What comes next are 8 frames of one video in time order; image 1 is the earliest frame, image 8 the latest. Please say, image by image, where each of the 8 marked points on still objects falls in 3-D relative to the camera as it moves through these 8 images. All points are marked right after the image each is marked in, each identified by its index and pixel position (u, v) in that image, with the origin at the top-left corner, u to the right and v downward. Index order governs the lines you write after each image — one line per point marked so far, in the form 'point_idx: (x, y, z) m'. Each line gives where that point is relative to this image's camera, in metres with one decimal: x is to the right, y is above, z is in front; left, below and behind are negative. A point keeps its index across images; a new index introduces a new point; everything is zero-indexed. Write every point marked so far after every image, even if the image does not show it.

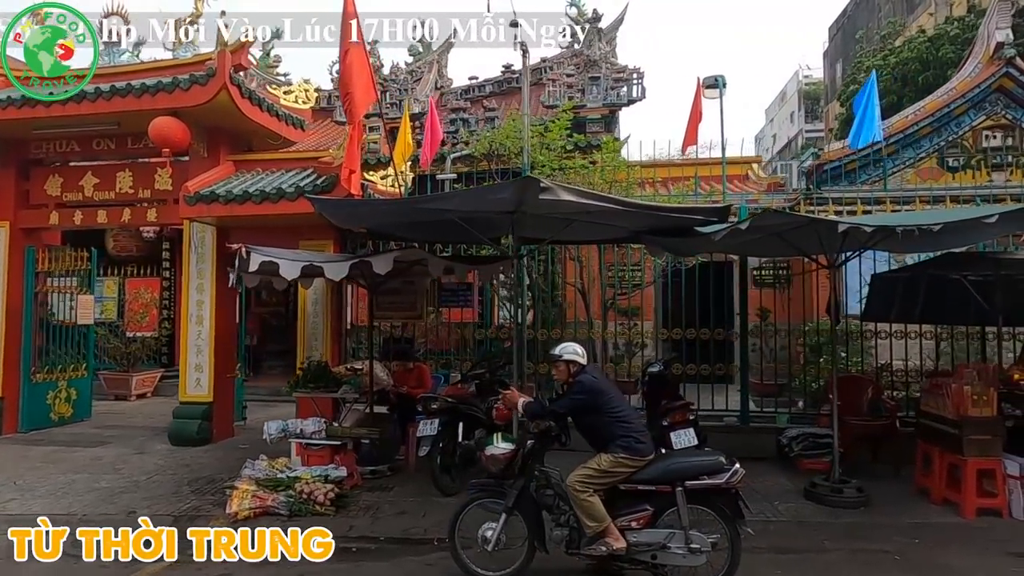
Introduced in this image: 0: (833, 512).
0: (+2.5, -1.8, +5.2) m
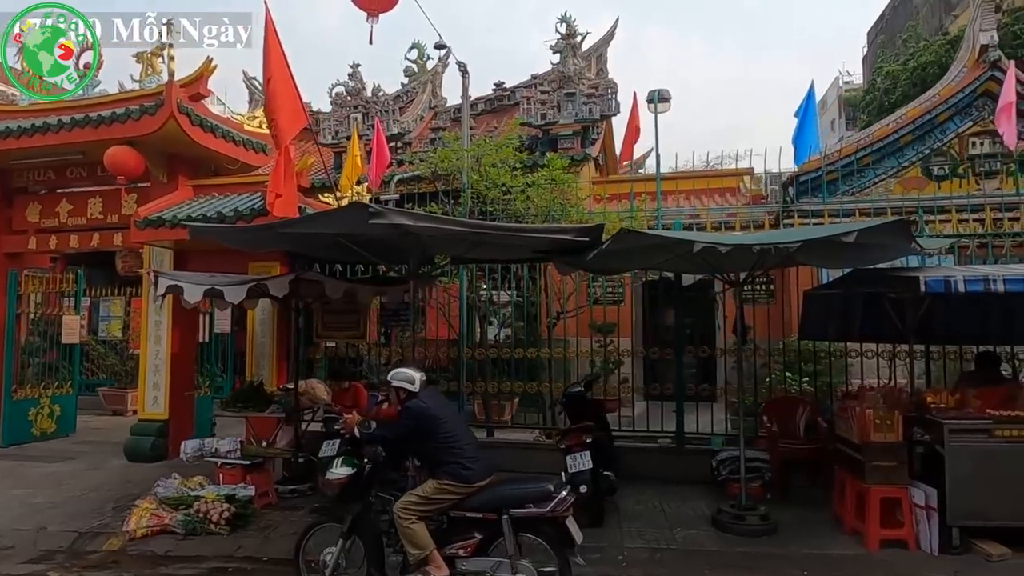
0: (+1.7, -1.9, +5.0) m
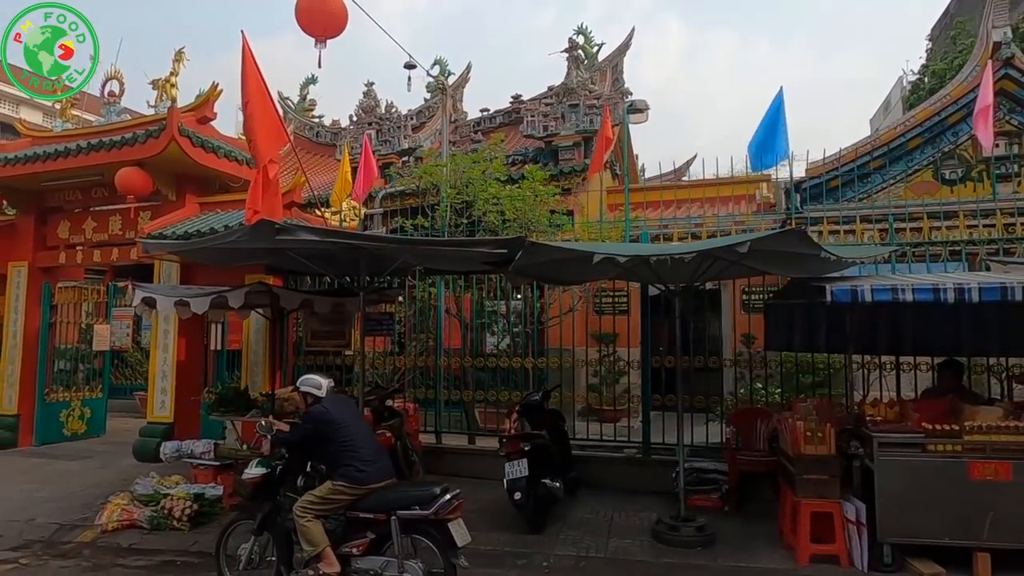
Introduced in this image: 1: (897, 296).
0: (+1.1, -2.0, +4.9) m
1: (+2.3, 0.0, +4.0) m
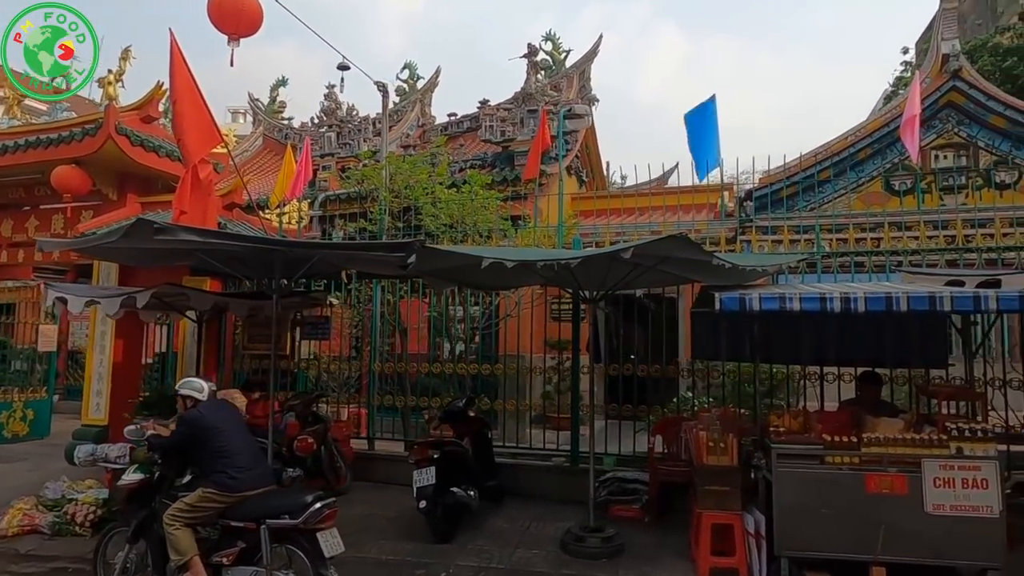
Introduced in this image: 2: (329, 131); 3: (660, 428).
0: (+0.4, -2.0, +4.9) m
1: (+1.6, -0.1, +3.9) m
2: (-3.6, +3.1, +12.8) m
3: (+1.4, -1.3, +6.1) m
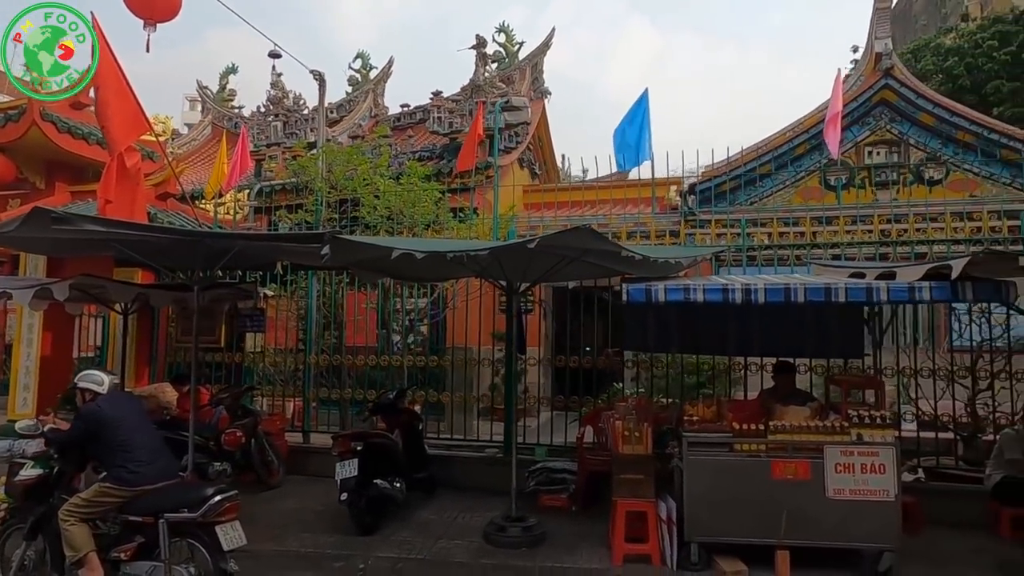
0: (-0.2, -2.0, +4.9) m
1: (+1.1, 0.0, +4.0) m
2: (-4.5, +3.2, +12.6) m
3: (+0.7, -1.2, +6.1) m
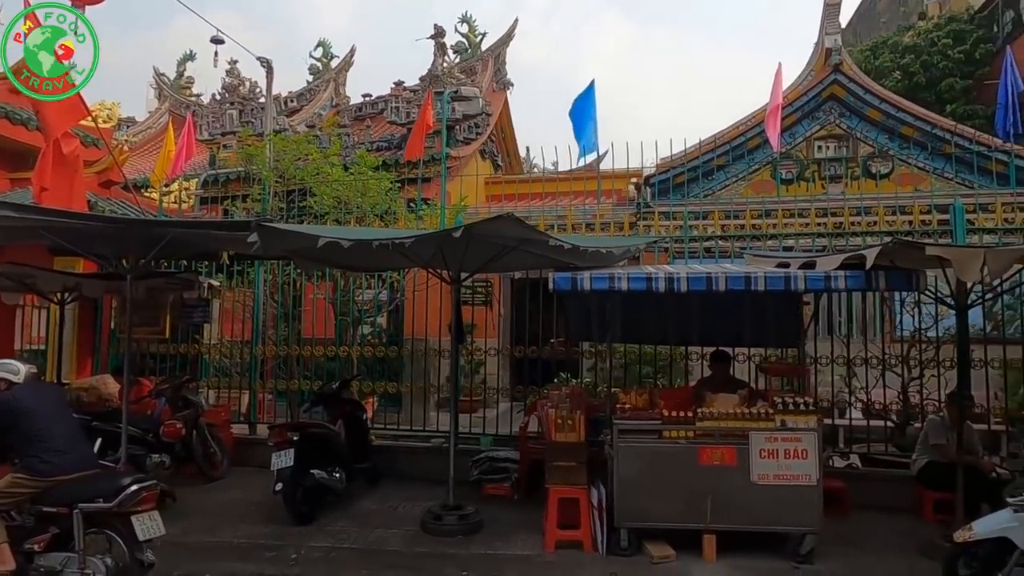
0: (-0.7, -1.9, +4.9) m
1: (+0.6, 0.0, +4.1) m
2: (-5.3, +3.4, +12.4) m
3: (+0.2, -1.1, +6.2) m
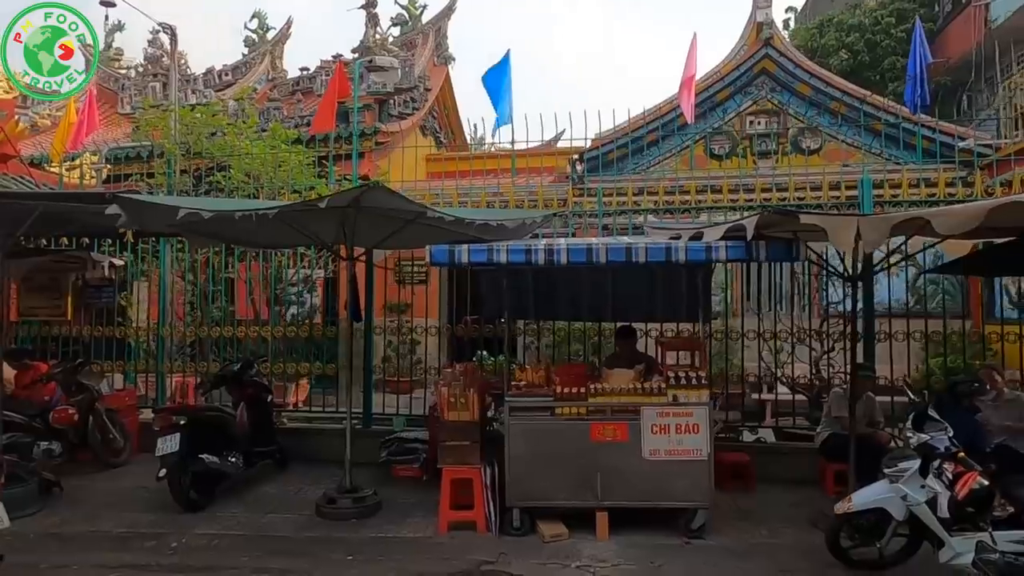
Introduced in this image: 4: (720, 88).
0: (-1.4, -1.7, +4.7) m
1: (-0.1, +0.2, +3.9) m
2: (-6.4, +3.7, +11.8) m
3: (-0.6, -0.9, +6.0) m
4: (+3.1, +3.0, +9.8) m
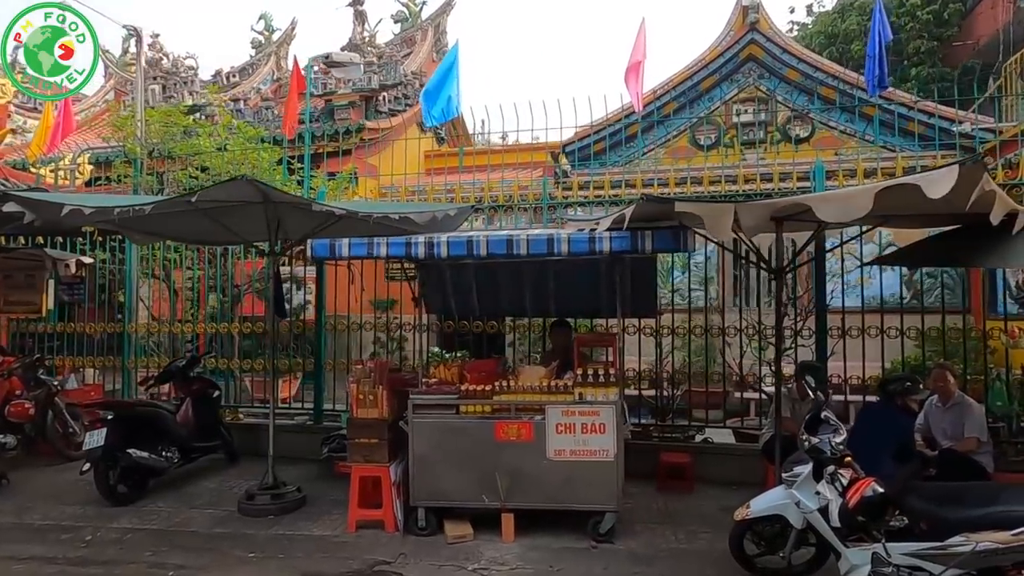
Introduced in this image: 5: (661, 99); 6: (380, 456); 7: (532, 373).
0: (-2.1, -1.7, +4.7) m
1: (-0.8, +0.2, +3.8) m
2: (-6.6, +3.8, +12.1) m
3: (-1.2, -0.9, +6.0) m
4: (+2.8, +3.0, +9.4) m
5: (+2.2, +2.8, +9.6) m
6: (-0.9, -1.1, +4.5) m
7: (+0.1, -0.6, +4.4) m
